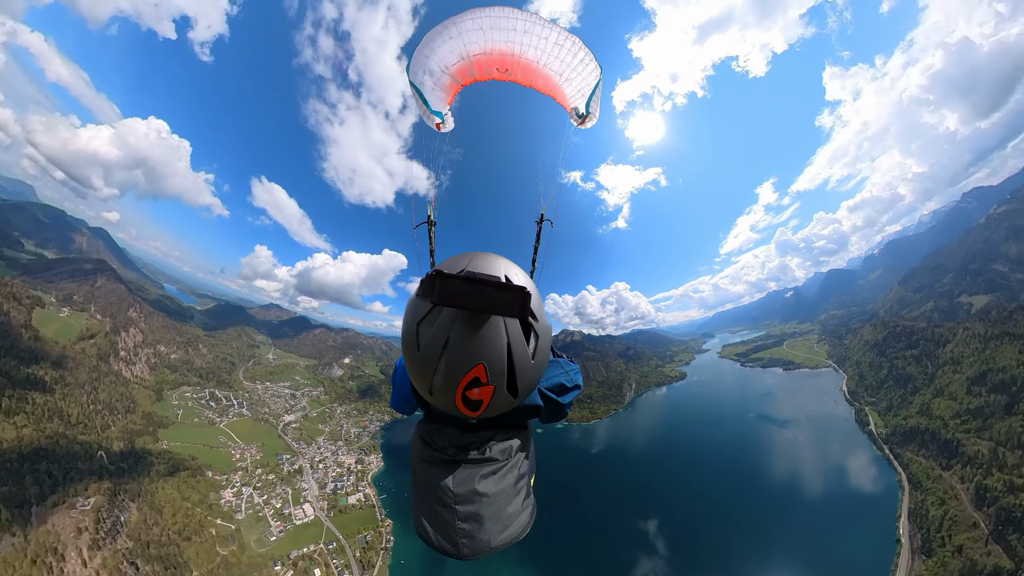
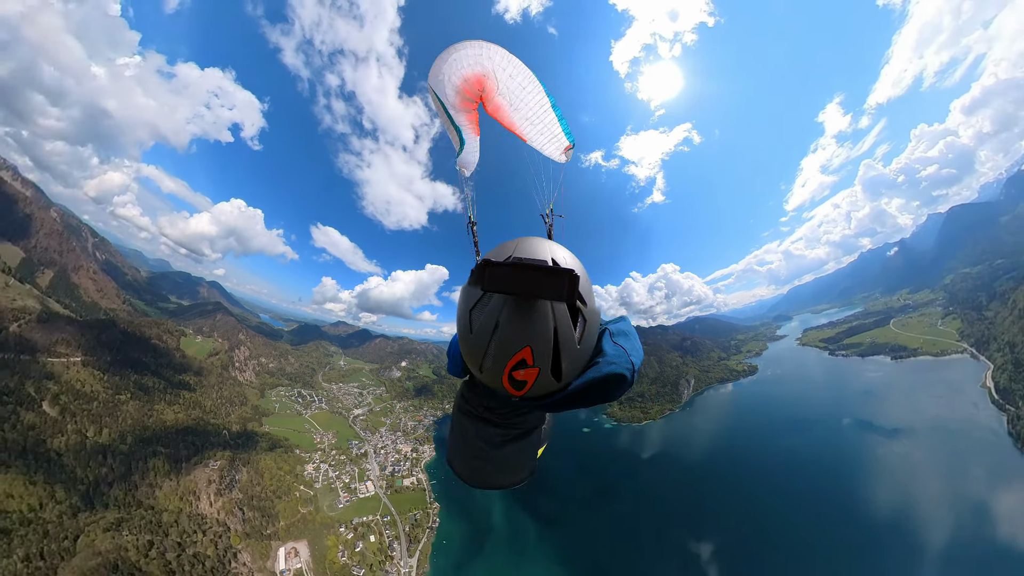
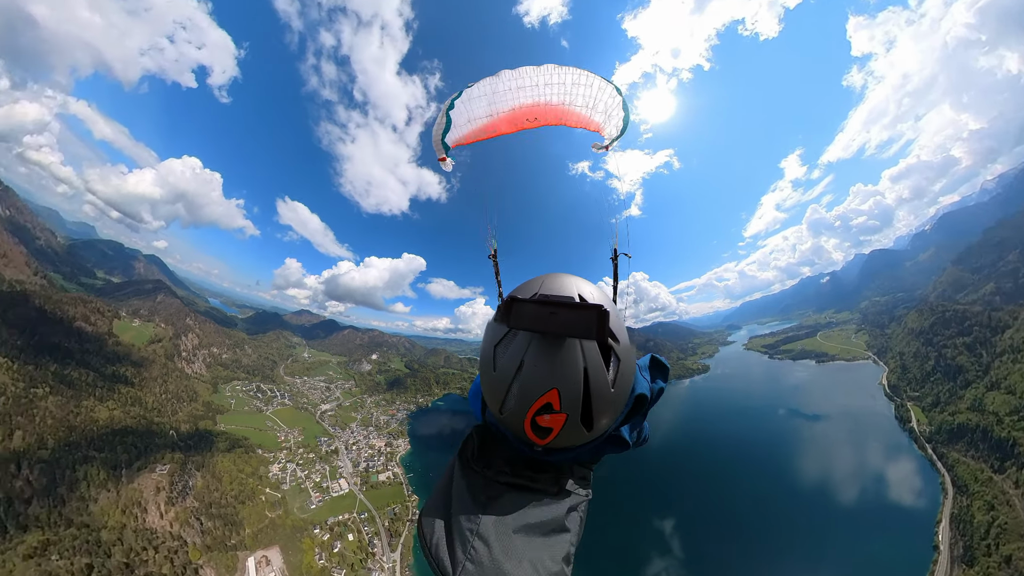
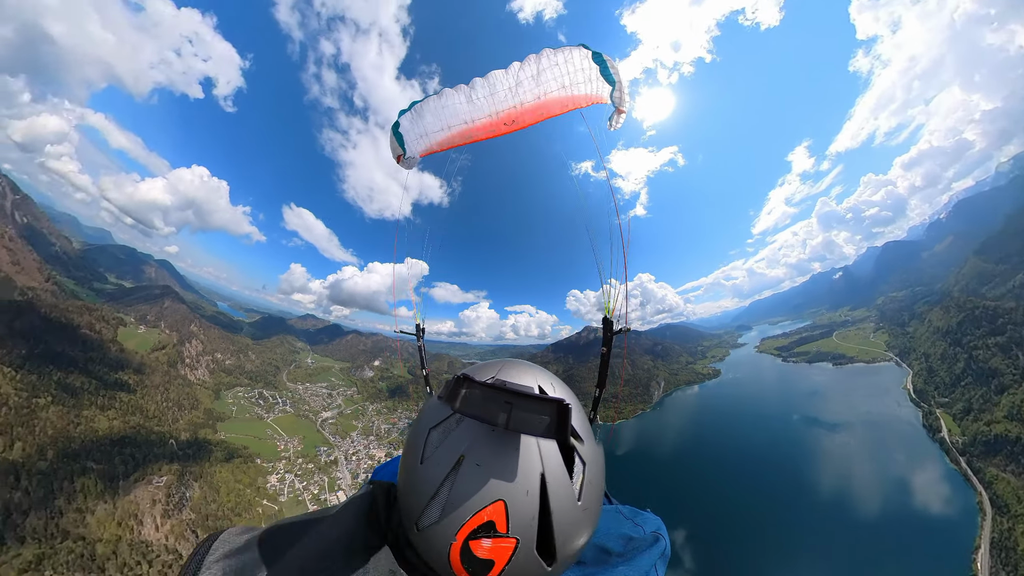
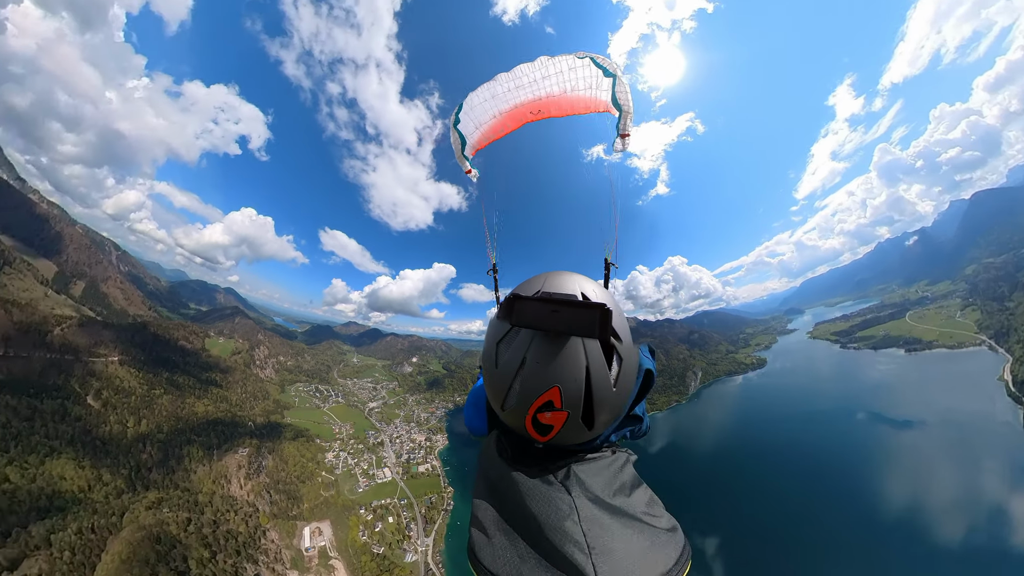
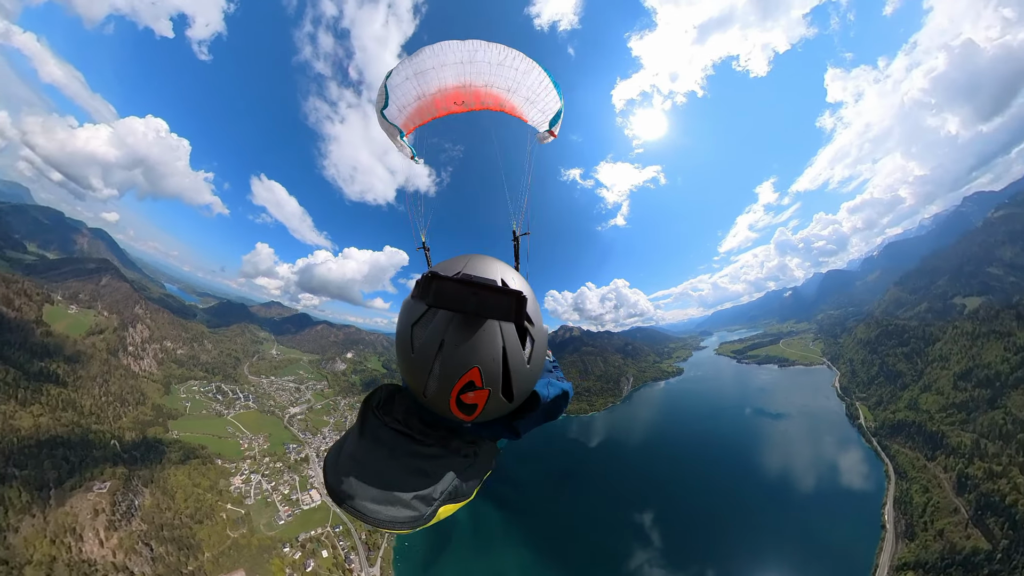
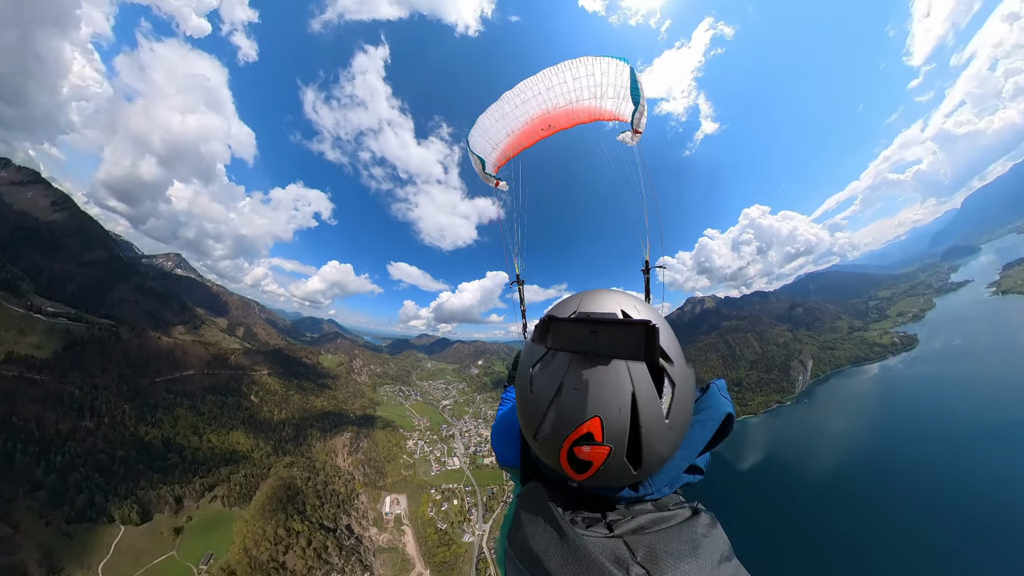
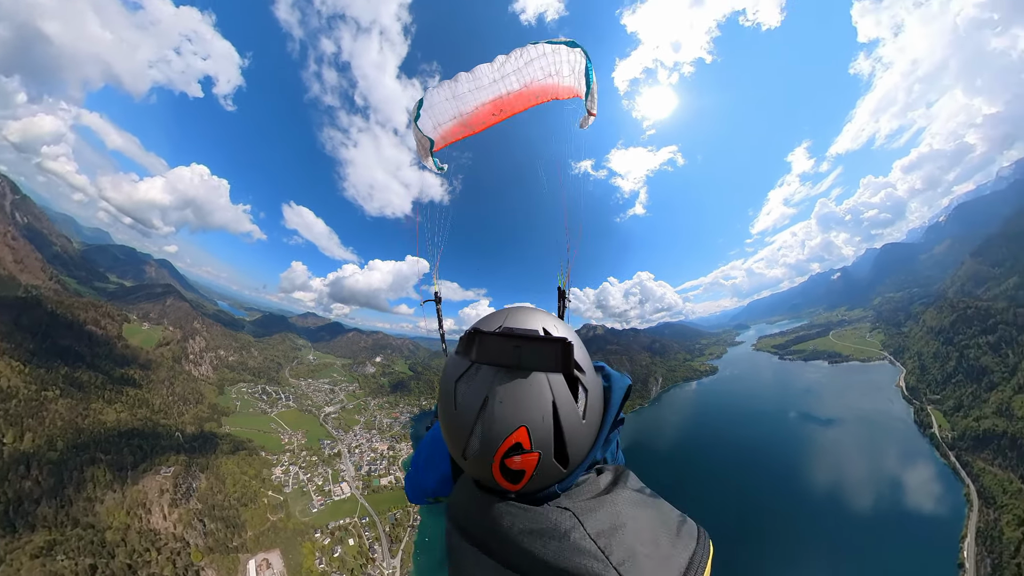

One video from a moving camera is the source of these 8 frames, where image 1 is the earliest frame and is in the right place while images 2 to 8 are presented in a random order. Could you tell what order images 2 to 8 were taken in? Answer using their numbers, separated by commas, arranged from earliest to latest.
4, 2, 8, 6, 3, 5, 7
